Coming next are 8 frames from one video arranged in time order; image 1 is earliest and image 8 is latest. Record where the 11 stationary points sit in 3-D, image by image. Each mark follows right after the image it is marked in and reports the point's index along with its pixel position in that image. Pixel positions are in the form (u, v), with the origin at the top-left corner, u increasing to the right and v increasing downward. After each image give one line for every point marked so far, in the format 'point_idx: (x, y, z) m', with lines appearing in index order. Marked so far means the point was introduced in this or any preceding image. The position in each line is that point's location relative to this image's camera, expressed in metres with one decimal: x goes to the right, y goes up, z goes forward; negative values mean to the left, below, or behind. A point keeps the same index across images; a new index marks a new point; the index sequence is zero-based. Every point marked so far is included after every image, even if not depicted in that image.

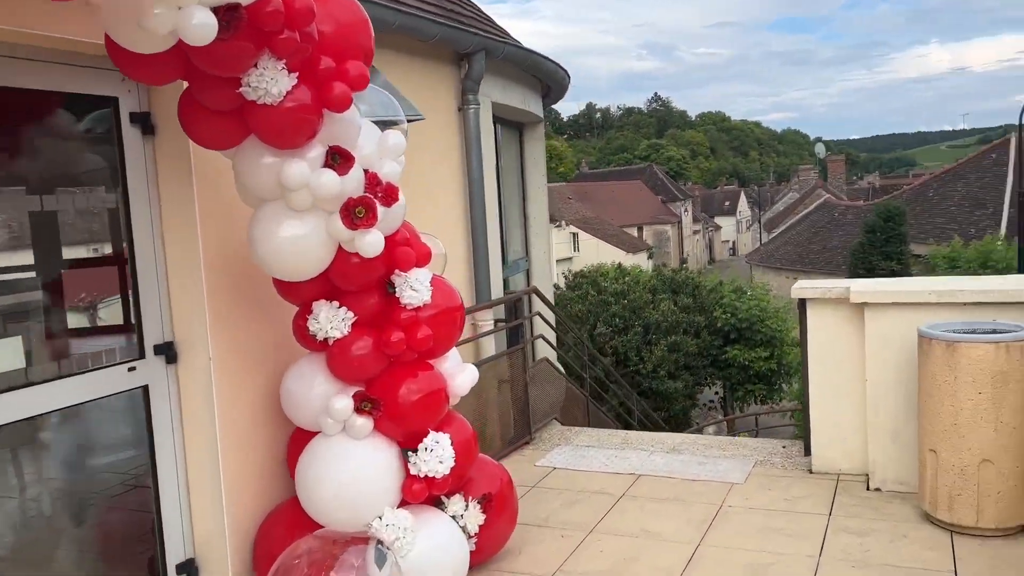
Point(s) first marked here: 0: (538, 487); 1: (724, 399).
0: (+0.1, -0.8, +3.5) m
1: (+3.8, -2.0, +15.4) m
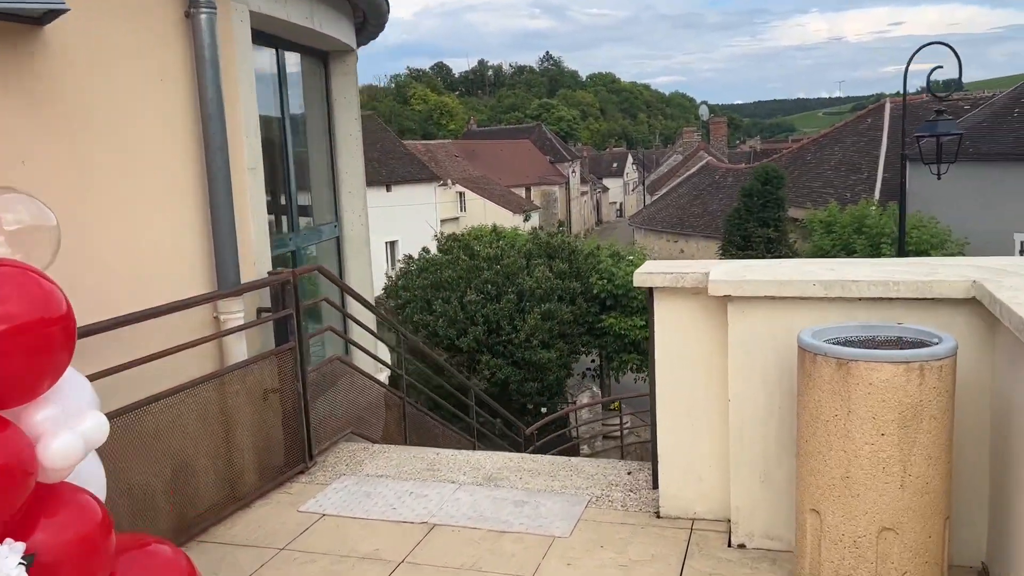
0: (-0.7, -0.8, +2.5) m
1: (+1.5, -1.4, +14.8) m
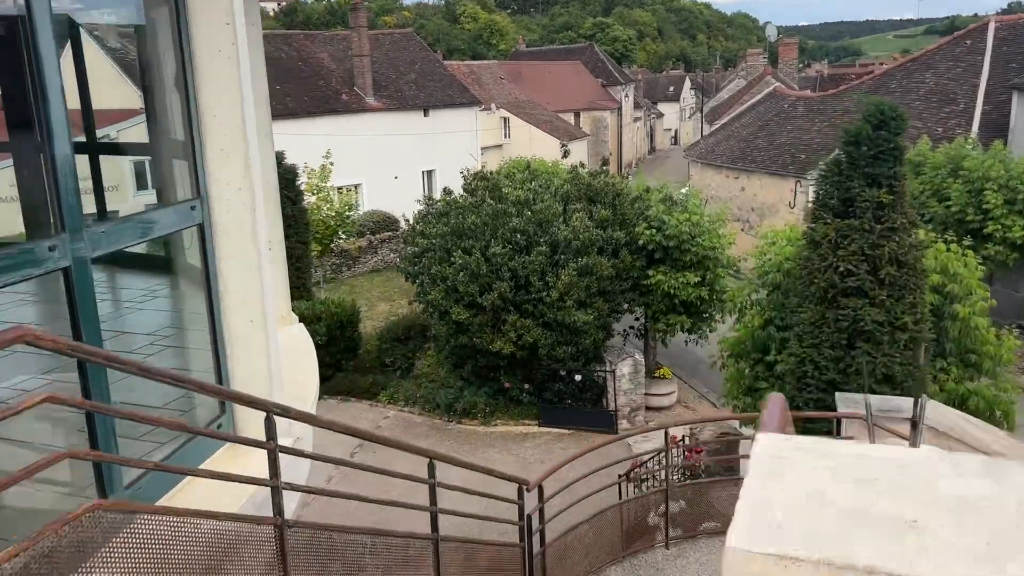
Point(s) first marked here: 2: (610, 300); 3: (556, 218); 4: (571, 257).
0: (-0.9, -1.0, +0.8) m
1: (+2.0, -0.6, +13.0) m
2: (+1.4, -0.2, +12.1) m
3: (+0.6, +1.0, +12.0) m
4: (+0.8, +0.4, +11.6) m
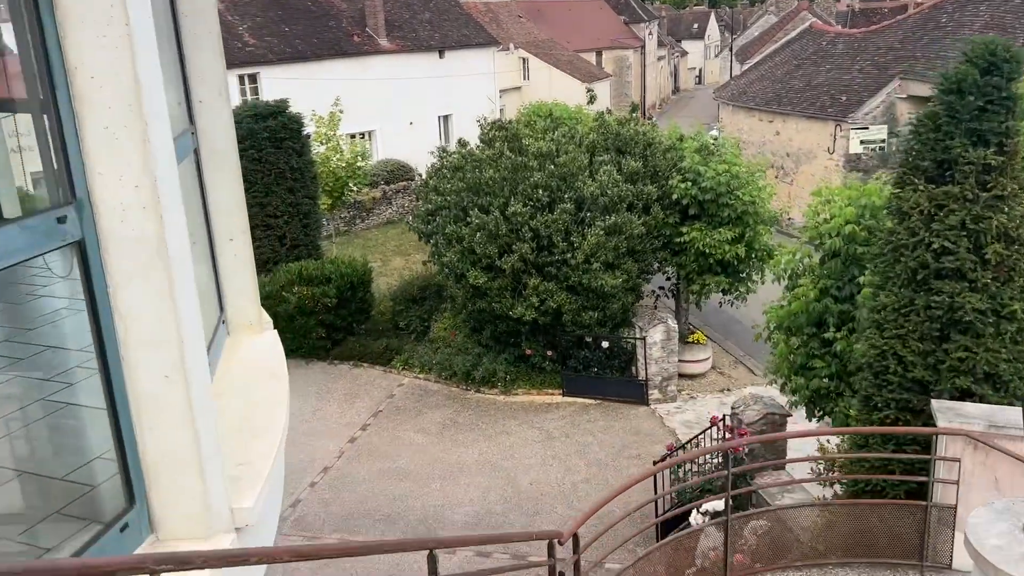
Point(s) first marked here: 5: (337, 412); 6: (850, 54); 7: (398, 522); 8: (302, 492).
0: (-0.8, -1.2, 0.0) m
1: (+2.3, 0.0, +12.0) m
2: (+1.7, +0.4, +11.2) m
3: (+0.9, +1.5, +11.0) m
4: (+1.1, +0.9, +10.6) m
5: (-2.4, -1.7, +11.5) m
6: (+7.9, +5.5, +19.8) m
7: (-1.2, -2.5, +8.9) m
8: (-2.4, -2.3, +9.6) m
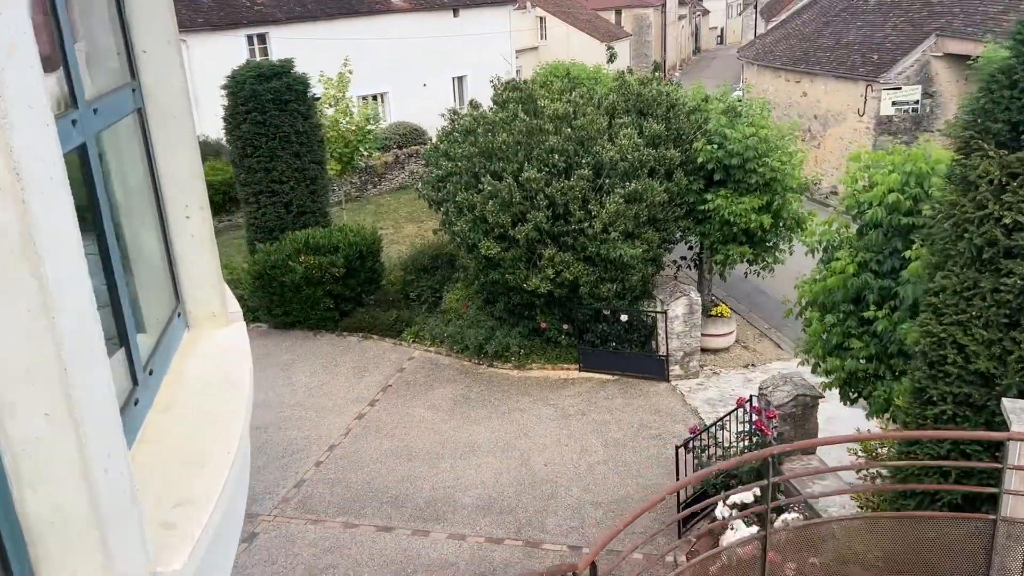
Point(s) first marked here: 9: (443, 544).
0: (-0.9, -1.3, -0.4) m
1: (+2.5, +0.4, +11.5) m
2: (+1.9, +0.7, +10.6) m
3: (+1.1, +1.9, +10.4) m
4: (+1.2, +1.3, +10.1) m
5: (-2.2, -1.3, +11.1) m
6: (+8.3, +6.2, +18.9) m
7: (-1.1, -2.2, +8.5) m
8: (-2.2, -2.0, +9.2) m
9: (-0.6, -2.4, +7.8) m
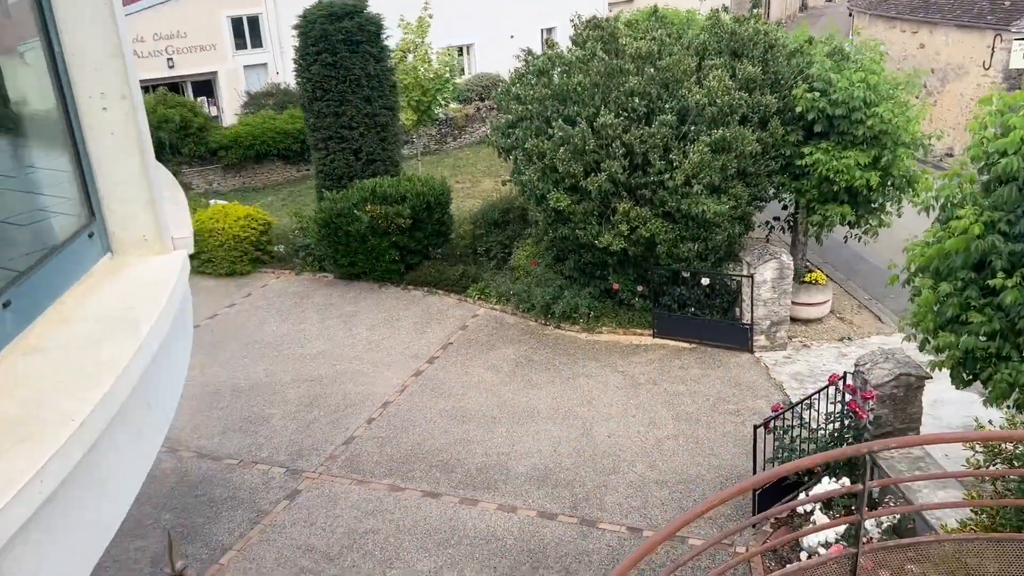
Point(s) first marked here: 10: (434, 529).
0: (-1.2, -1.2, -1.0) m
1: (+3.5, +0.9, +10.4) m
2: (+2.7, +1.2, +9.6) m
3: (+2.0, +2.3, +9.4) m
4: (+2.1, +1.7, +9.1) m
5: (-1.4, -0.7, +10.6) m
6: (+10.1, +6.7, +16.9) m
7: (-0.5, -1.7, +7.9) m
8: (-1.6, -1.4, +8.8) m
9: (-0.2, -1.9, +7.2) m
10: (-0.7, -2.0, +7.1) m
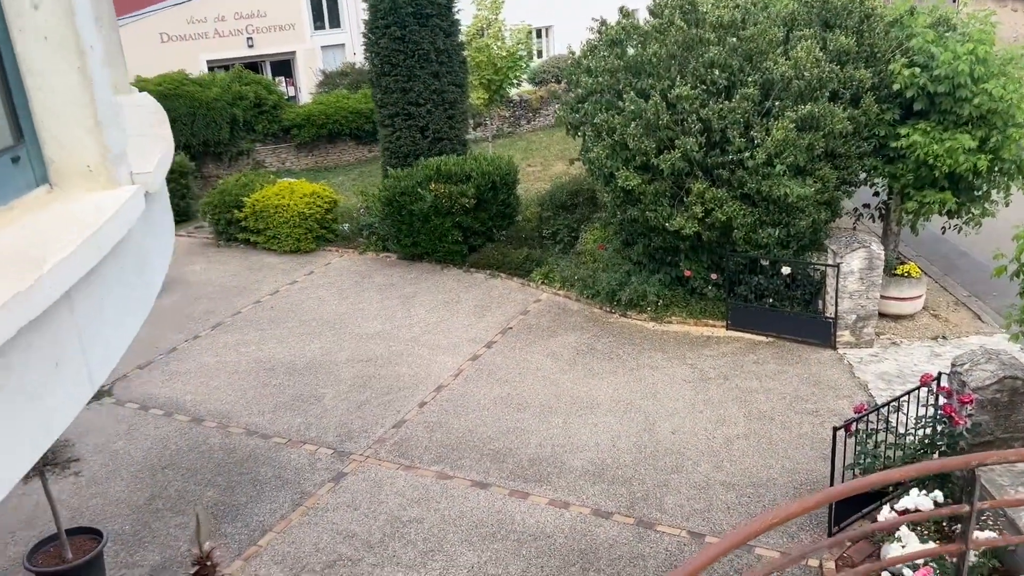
0: (-1.5, -1.1, -1.3) m
1: (+4.2, +1.0, +9.6) m
2: (+3.4, +1.3, +8.8) m
3: (+2.7, +2.4, +8.7) m
4: (+2.7, +1.8, +8.4) m
5: (-0.6, -0.4, +10.2) m
6: (+11.6, +6.7, +15.4) m
7: (0.0, -1.5, +7.5) m
8: (-1.0, -1.2, +8.4) m
9: (+0.2, -1.8, +6.8) m
10: (-0.2, -1.9, +6.7) m
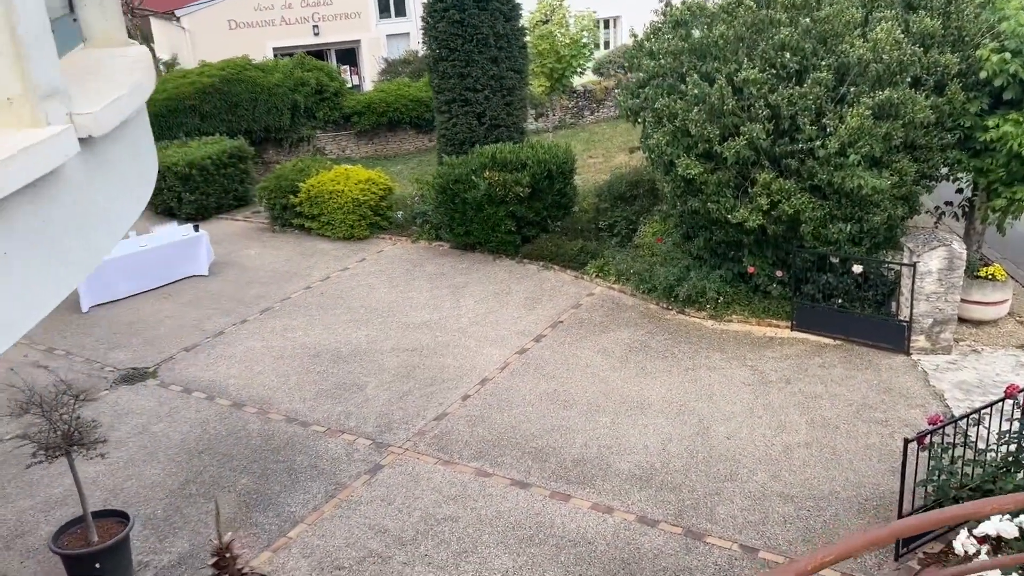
0: (-1.8, -1.0, -1.5) m
1: (+4.8, +0.9, +8.9) m
2: (+4.0, +1.3, +8.2) m
3: (+3.2, +2.5, +8.1) m
4: (+3.3, +1.8, +7.8) m
5: (0.0, -0.3, +9.9) m
6: (+12.8, +6.4, +14.1) m
7: (+0.3, -1.4, +7.1) m
8: (-0.6, -1.1, +8.1) m
9: (+0.5, -1.7, +6.4) m
10: (0.0, -1.8, +6.4) m
